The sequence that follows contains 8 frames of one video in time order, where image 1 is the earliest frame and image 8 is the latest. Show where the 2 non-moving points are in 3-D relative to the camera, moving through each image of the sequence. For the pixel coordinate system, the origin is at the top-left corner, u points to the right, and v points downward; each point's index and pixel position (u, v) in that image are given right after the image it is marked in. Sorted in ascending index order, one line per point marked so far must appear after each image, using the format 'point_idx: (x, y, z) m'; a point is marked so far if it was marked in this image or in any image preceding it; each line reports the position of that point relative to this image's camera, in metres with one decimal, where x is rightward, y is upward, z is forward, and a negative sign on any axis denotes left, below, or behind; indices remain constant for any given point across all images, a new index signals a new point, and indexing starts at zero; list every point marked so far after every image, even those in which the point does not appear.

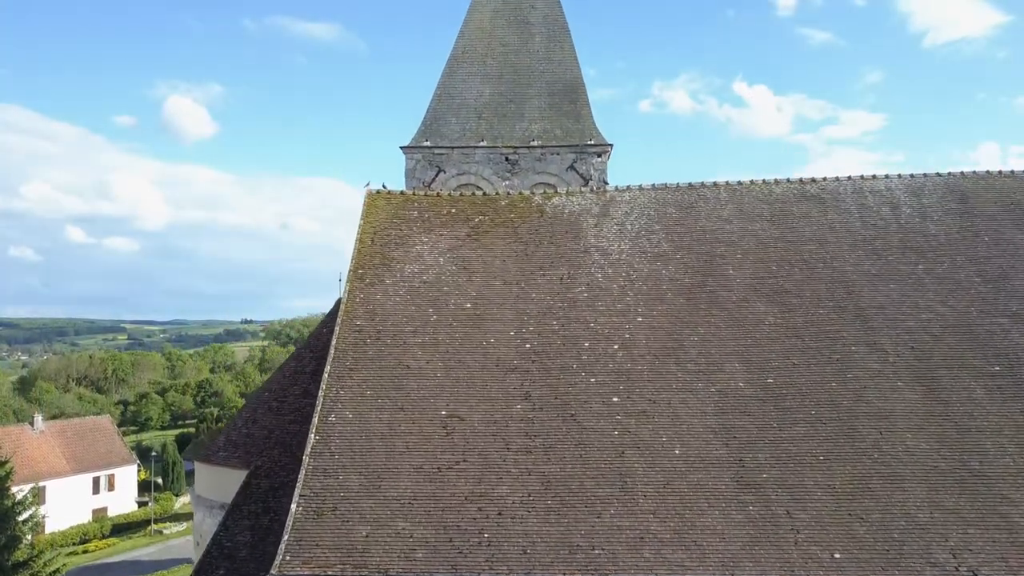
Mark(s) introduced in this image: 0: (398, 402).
0: (-1.4, -1.4, +9.3) m
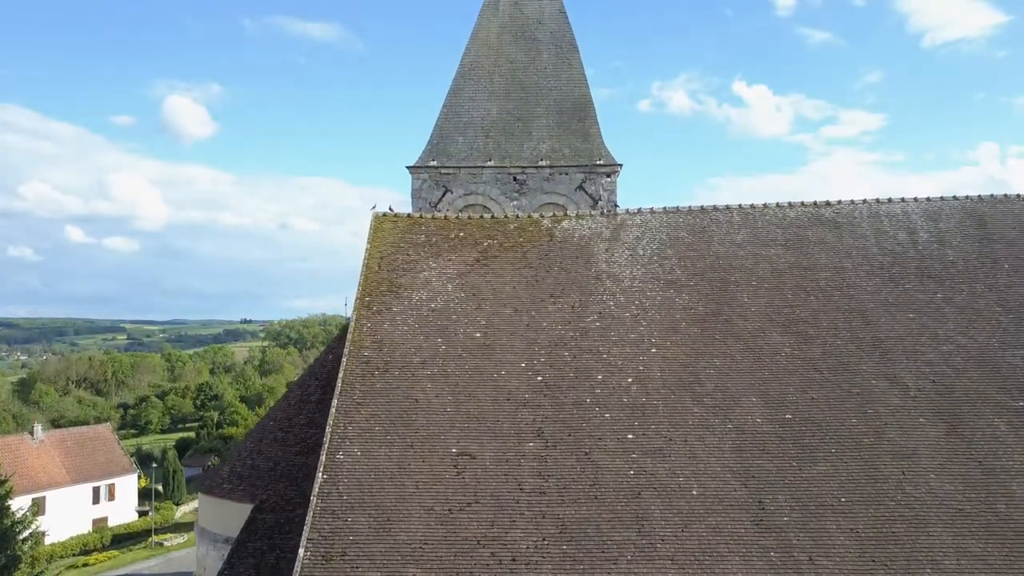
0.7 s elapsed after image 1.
0: (-1.3, -1.8, +9.1) m
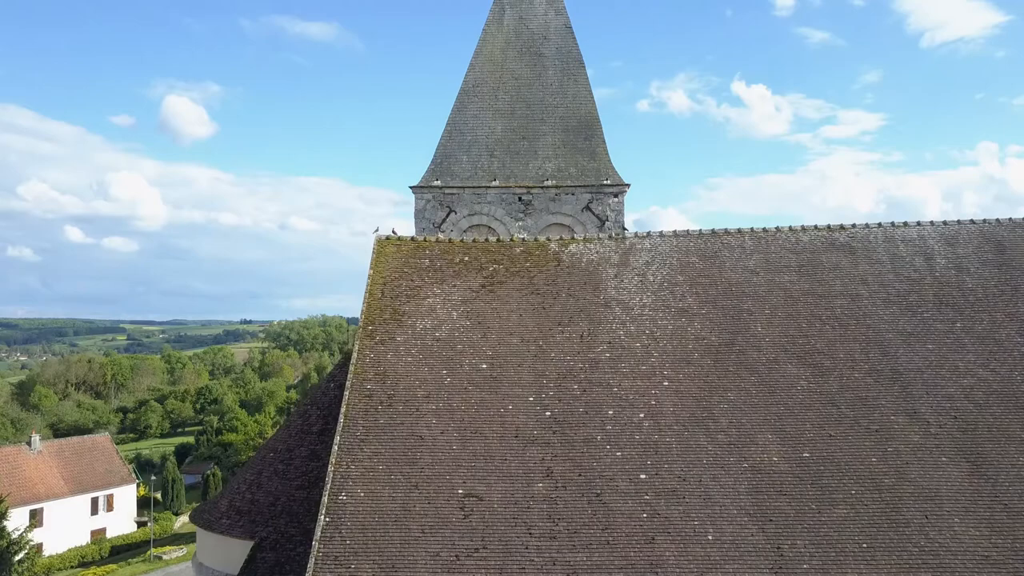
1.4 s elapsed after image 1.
0: (-1.2, -2.2, +8.8) m
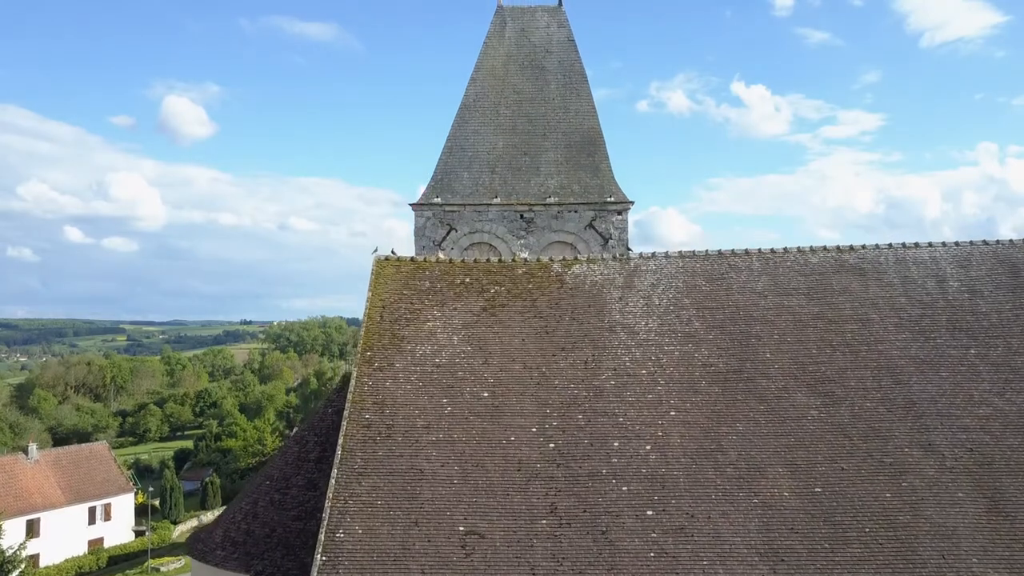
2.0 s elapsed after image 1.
0: (-1.1, -2.6, +8.5) m
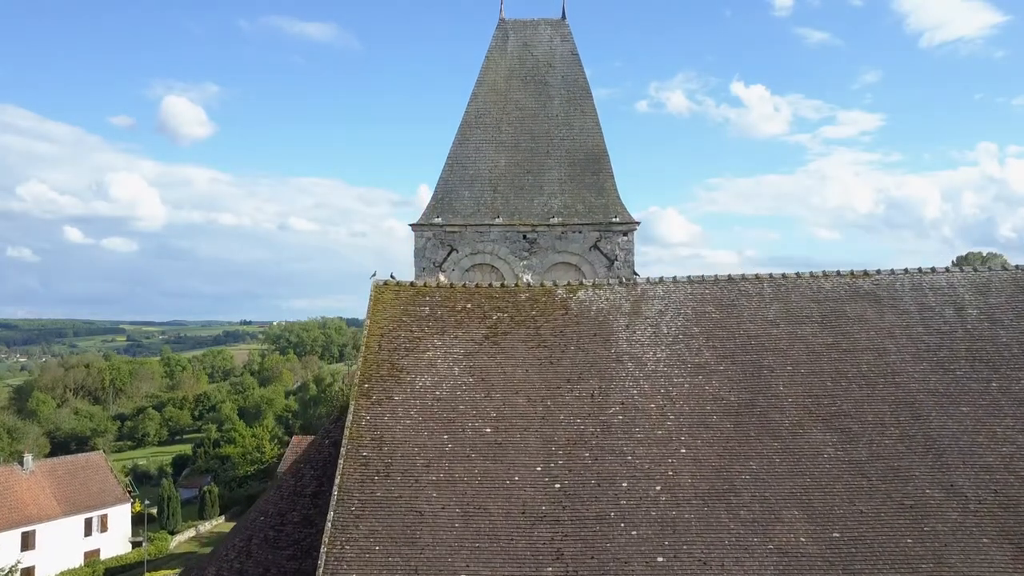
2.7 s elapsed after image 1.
0: (-1.1, -2.9, +8.1) m
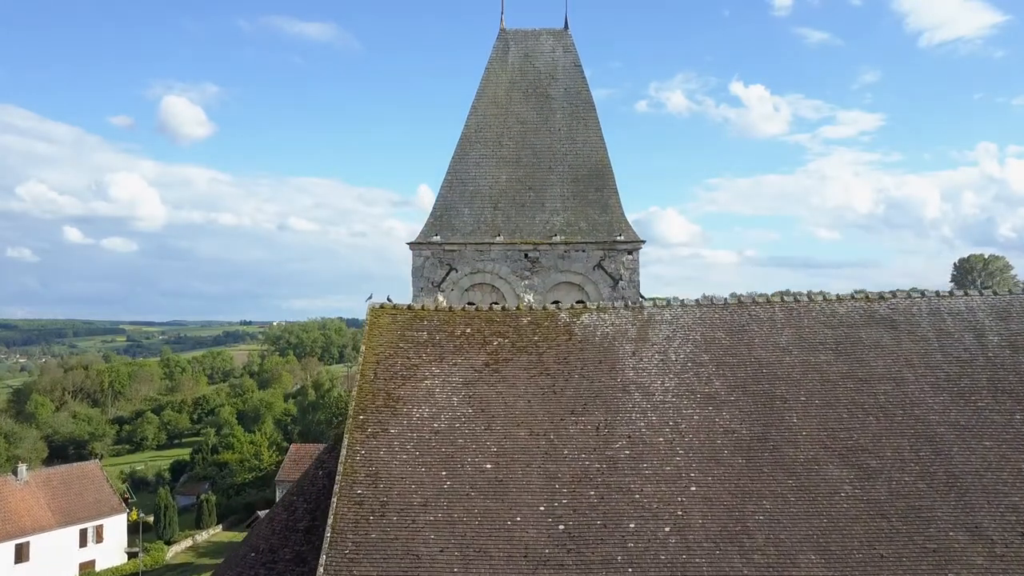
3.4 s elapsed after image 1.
0: (-1.1, -3.3, +7.7) m
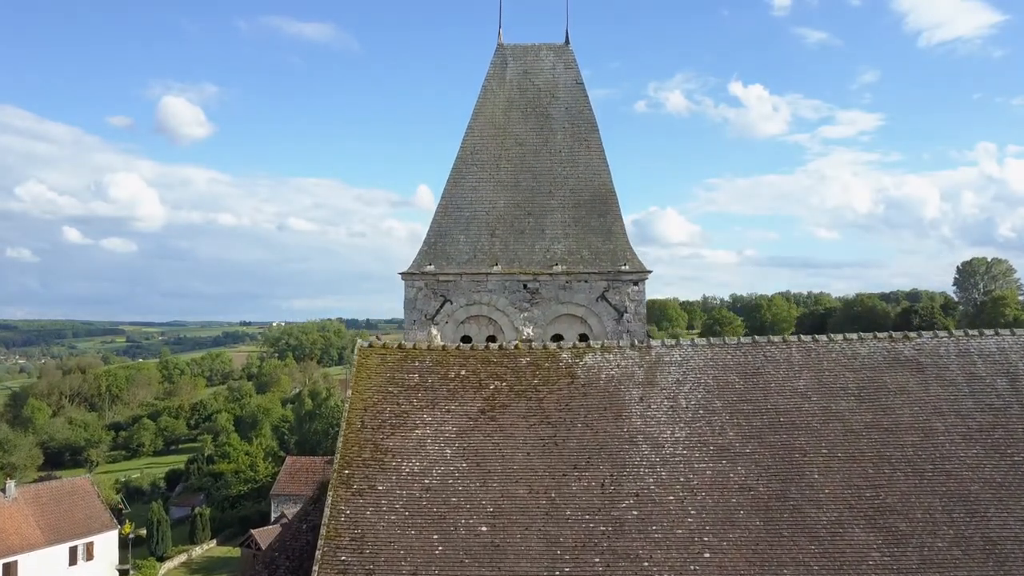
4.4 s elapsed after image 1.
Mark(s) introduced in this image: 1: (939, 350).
0: (-1.1, -3.8, +7.0) m
1: (+5.6, -0.8, +9.9) m
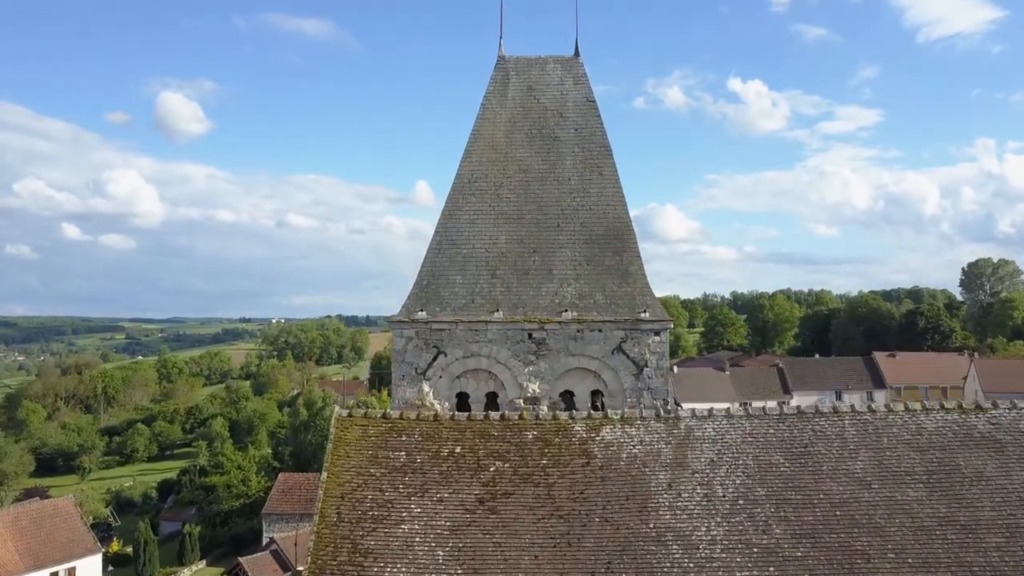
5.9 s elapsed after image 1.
0: (-1.0, -4.5, +5.5) m
1: (+5.6, -1.5, +8.4) m
